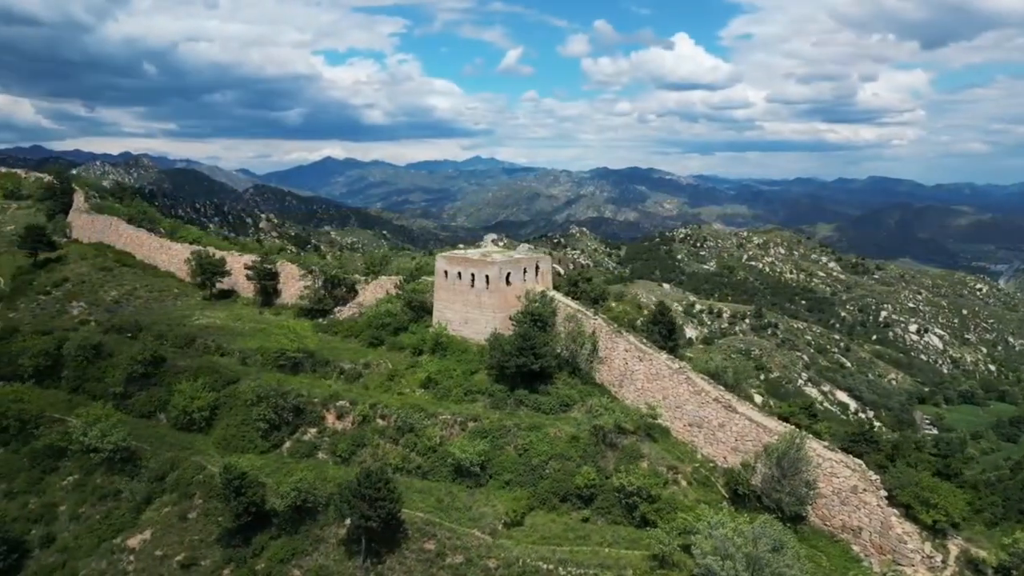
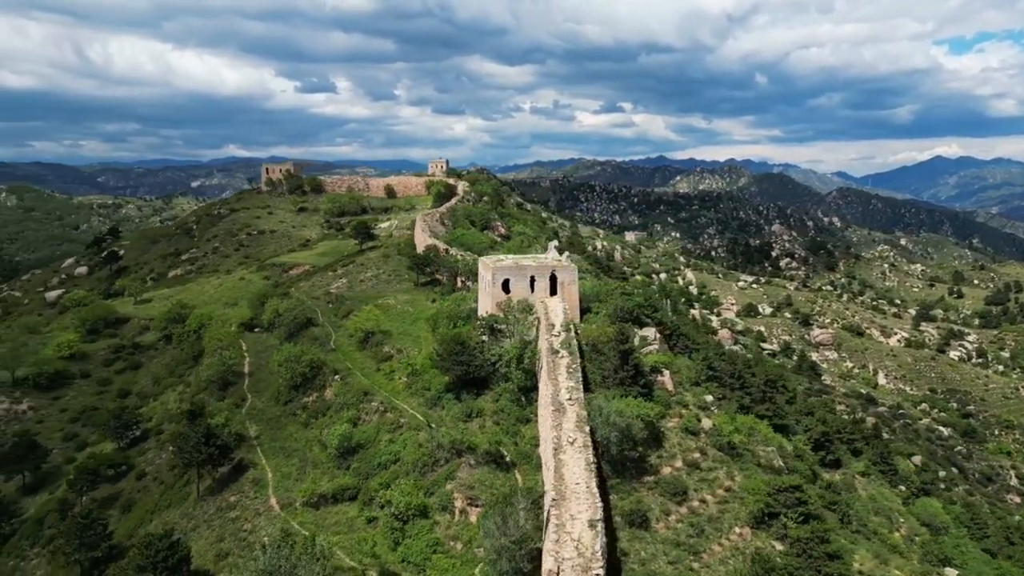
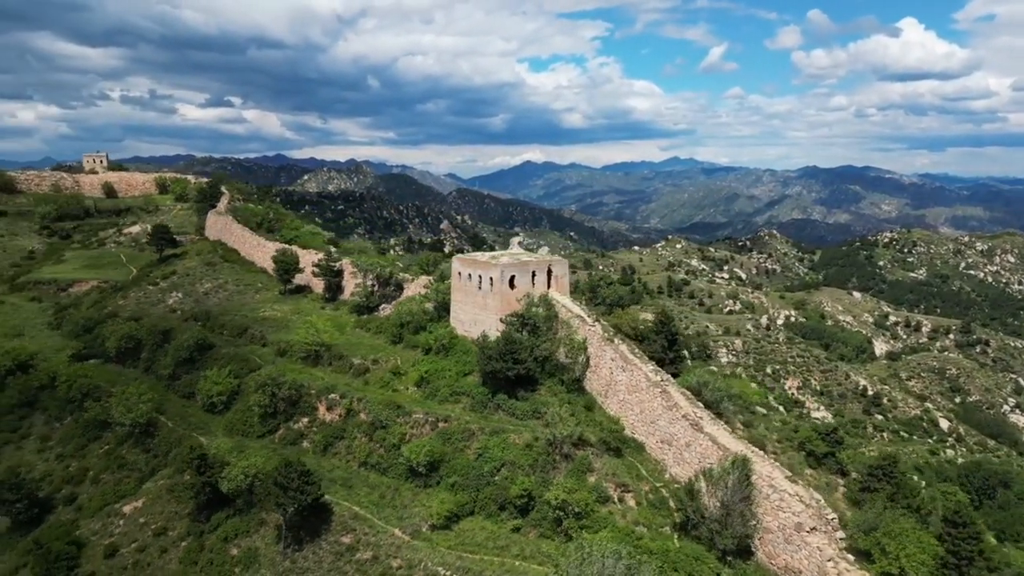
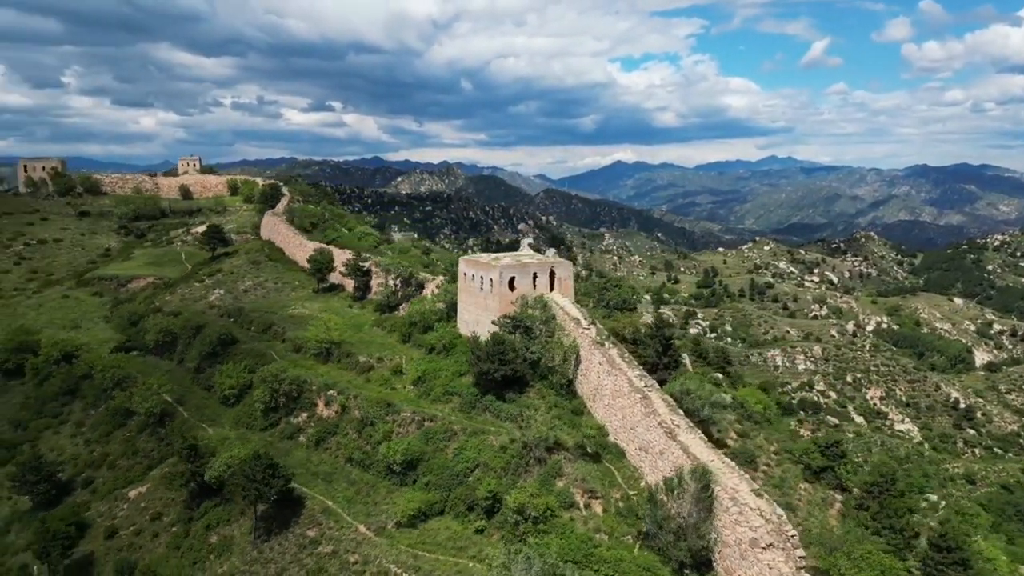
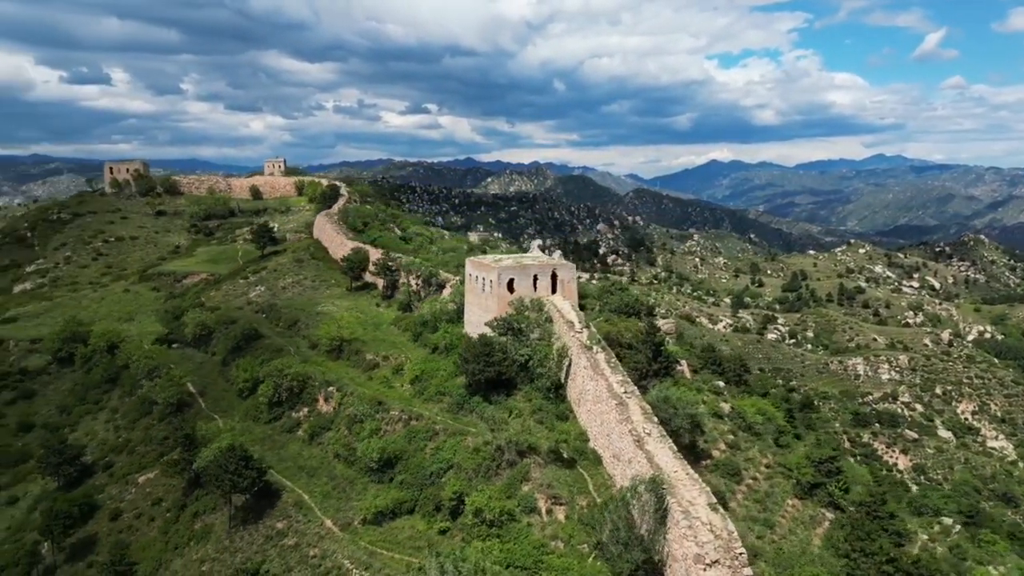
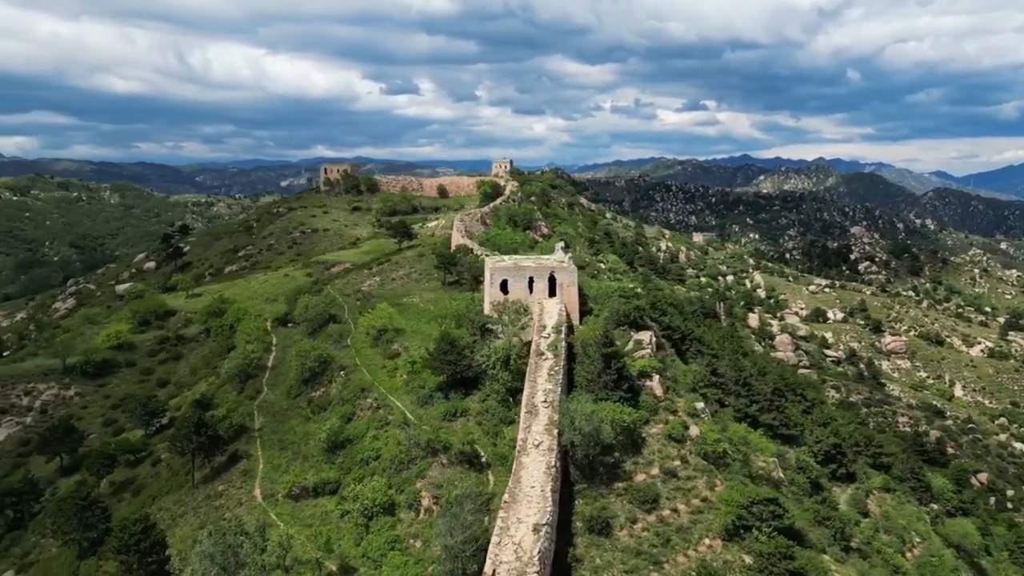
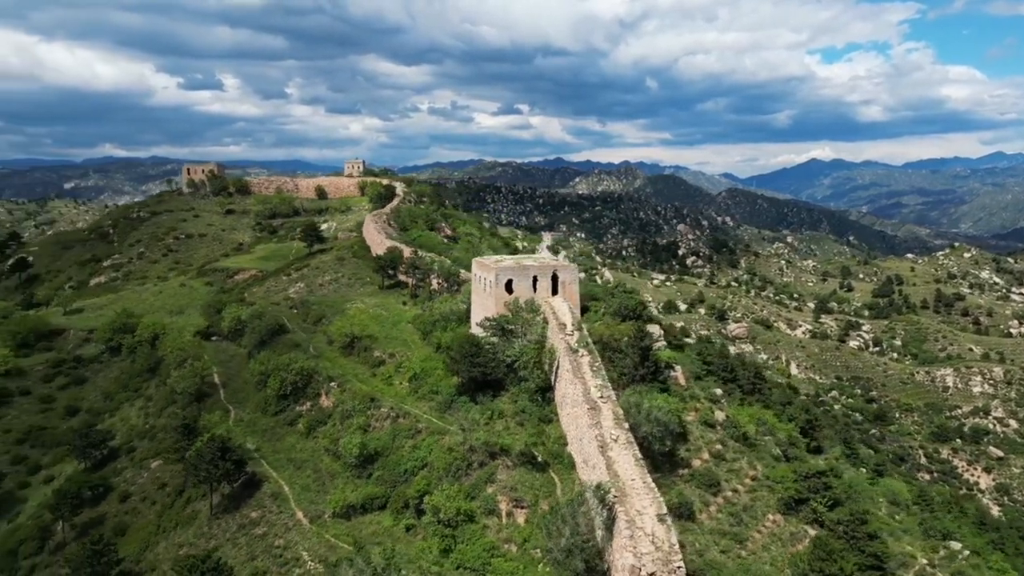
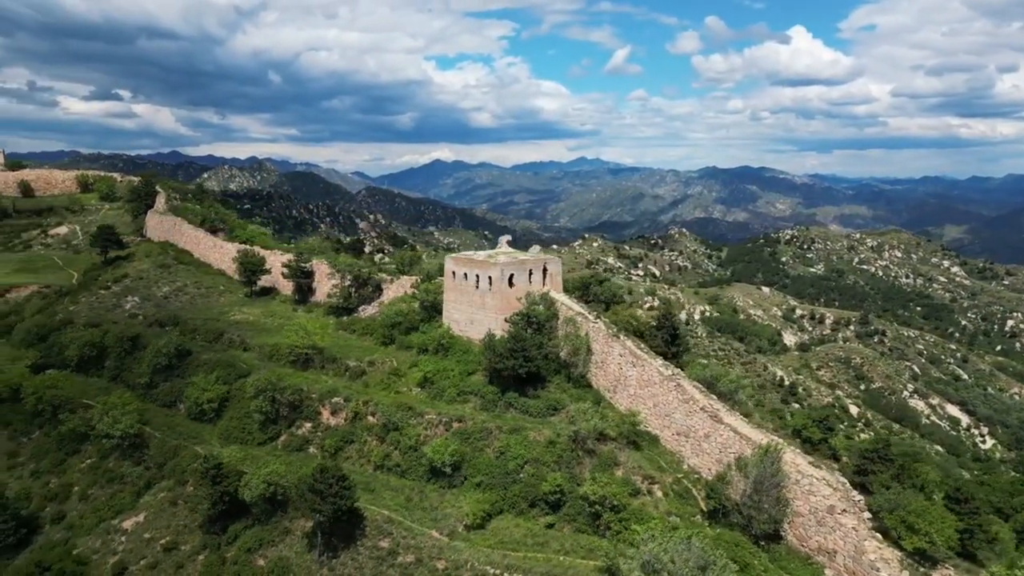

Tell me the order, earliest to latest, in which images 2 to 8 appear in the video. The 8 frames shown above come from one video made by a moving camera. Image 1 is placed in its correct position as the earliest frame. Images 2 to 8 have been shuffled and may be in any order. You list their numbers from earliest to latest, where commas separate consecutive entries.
8, 3, 4, 5, 7, 2, 6
